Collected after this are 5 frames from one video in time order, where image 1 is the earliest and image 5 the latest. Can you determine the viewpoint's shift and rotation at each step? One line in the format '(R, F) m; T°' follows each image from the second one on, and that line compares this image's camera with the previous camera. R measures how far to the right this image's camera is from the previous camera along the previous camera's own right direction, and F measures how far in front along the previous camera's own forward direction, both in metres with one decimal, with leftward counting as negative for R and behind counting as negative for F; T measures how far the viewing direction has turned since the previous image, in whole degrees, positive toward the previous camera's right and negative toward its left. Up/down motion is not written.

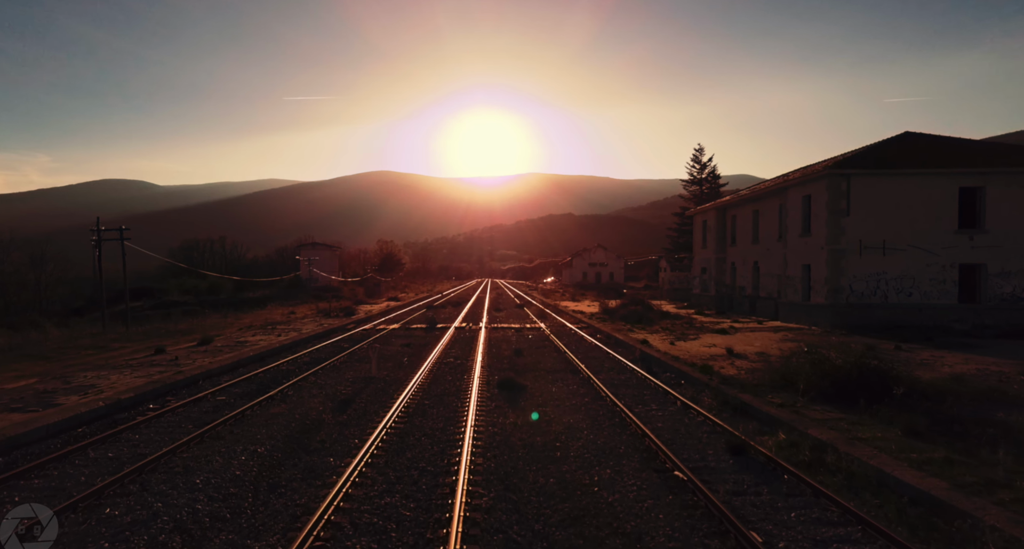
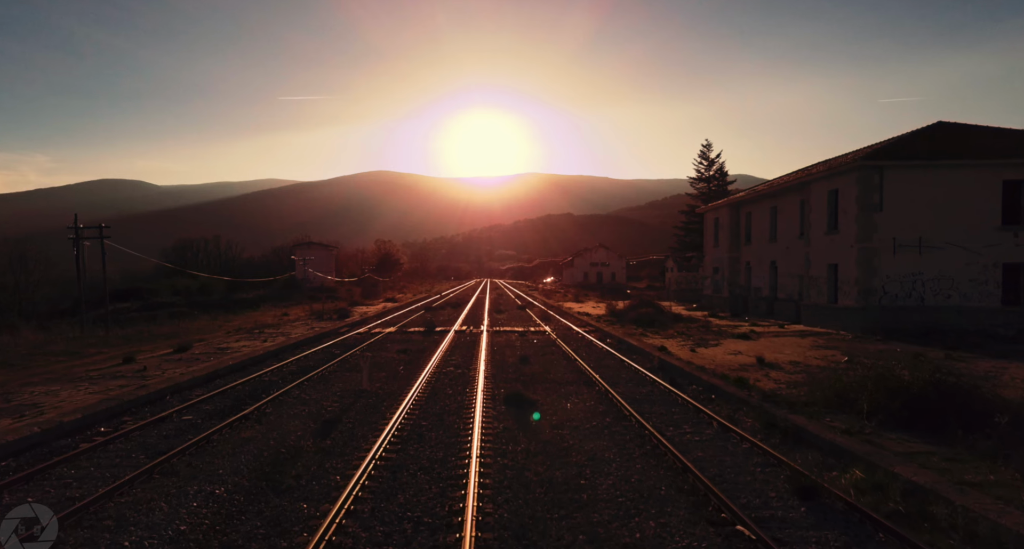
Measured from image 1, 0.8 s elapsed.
(-0.2, +1.6) m; 0°
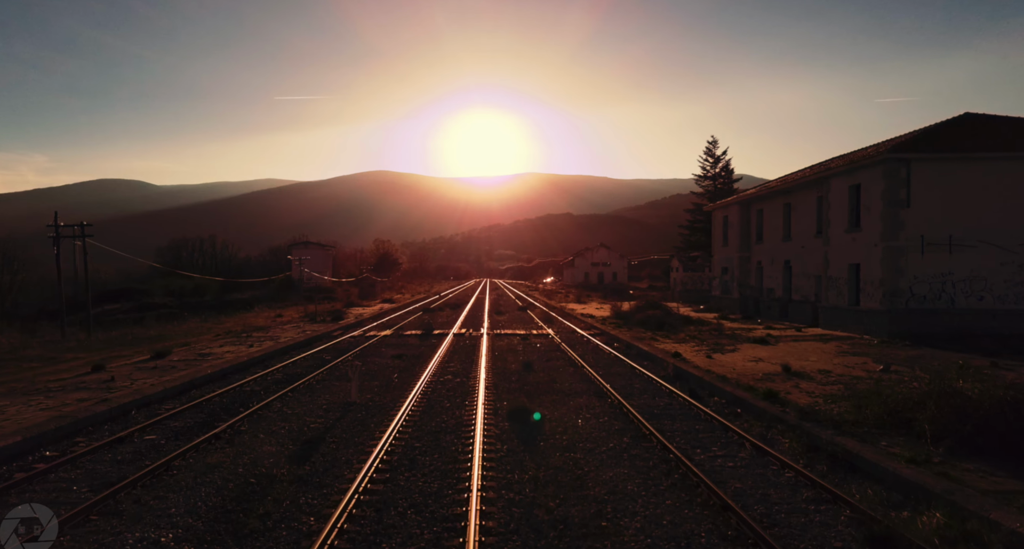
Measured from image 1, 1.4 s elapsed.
(-0.1, +1.2) m; 0°
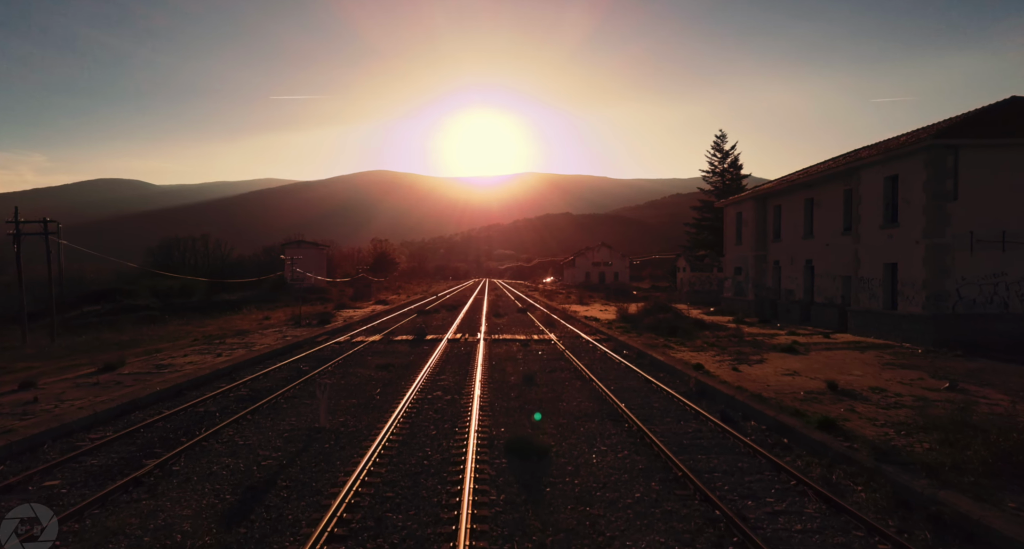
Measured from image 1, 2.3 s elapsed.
(0.0, +2.0) m; 0°
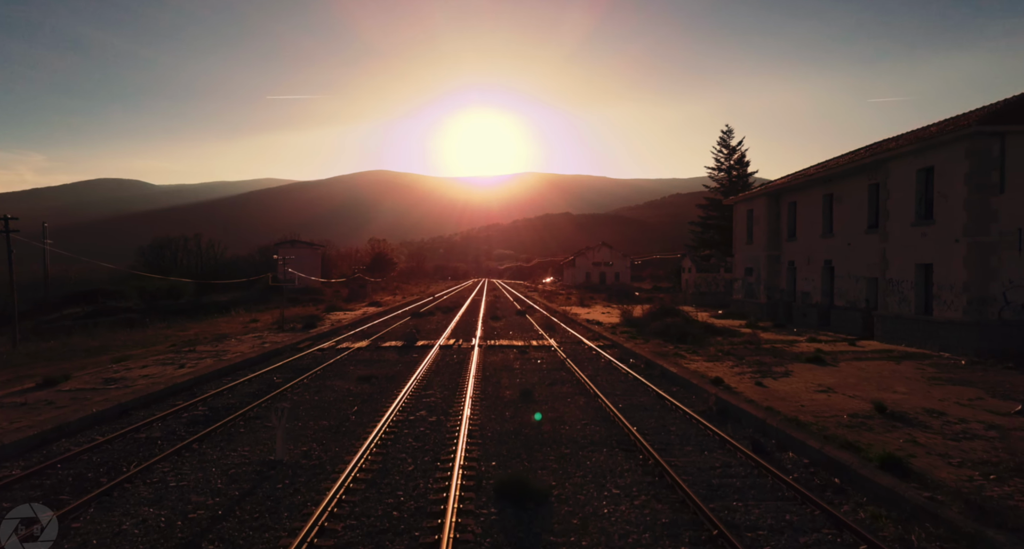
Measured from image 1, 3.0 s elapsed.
(+0.1, +1.7) m; 0°
